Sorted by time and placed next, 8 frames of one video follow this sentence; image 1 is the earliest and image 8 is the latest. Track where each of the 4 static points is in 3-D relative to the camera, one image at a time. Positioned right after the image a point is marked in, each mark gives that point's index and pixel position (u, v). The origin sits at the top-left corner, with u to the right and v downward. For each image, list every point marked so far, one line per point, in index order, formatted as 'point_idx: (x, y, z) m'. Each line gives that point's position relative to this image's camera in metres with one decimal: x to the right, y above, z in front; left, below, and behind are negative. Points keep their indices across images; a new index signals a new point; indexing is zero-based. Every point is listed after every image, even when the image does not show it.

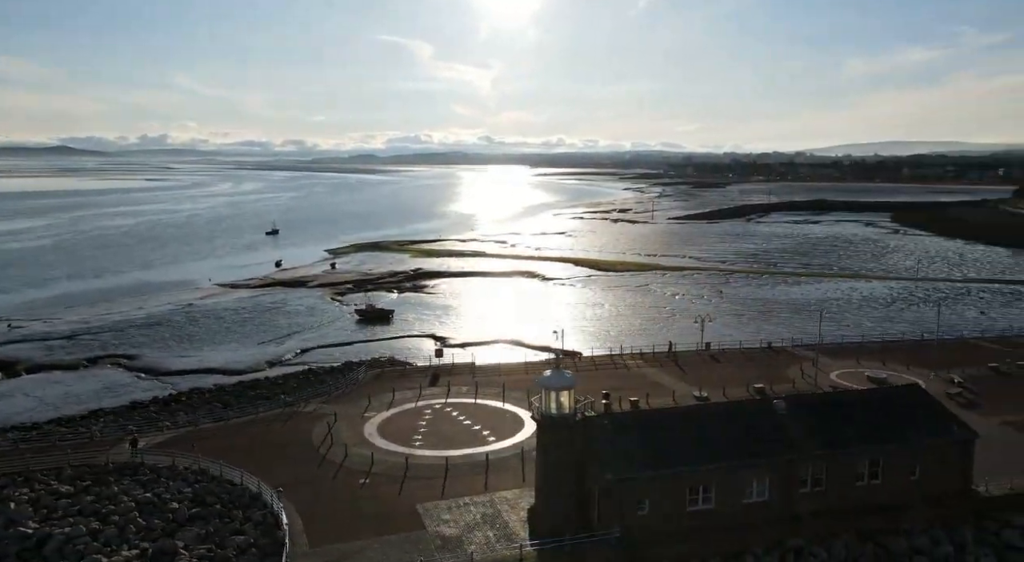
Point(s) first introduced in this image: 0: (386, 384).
0: (-3.1, -2.5, +16.7) m
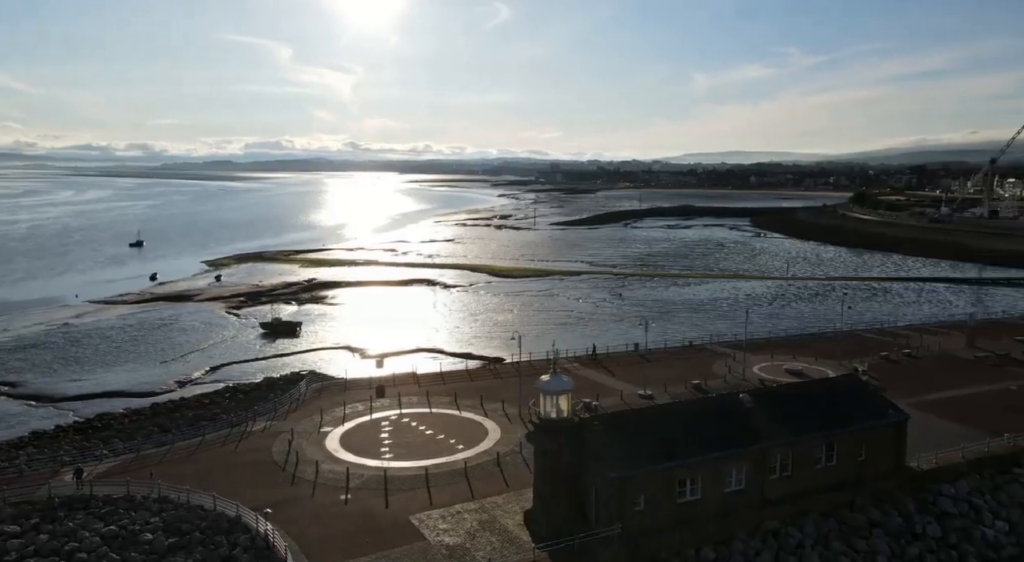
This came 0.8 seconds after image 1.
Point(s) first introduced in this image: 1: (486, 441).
0: (-4.2, -2.7, +16.1) m
1: (-0.5, -3.0, +13.0) m
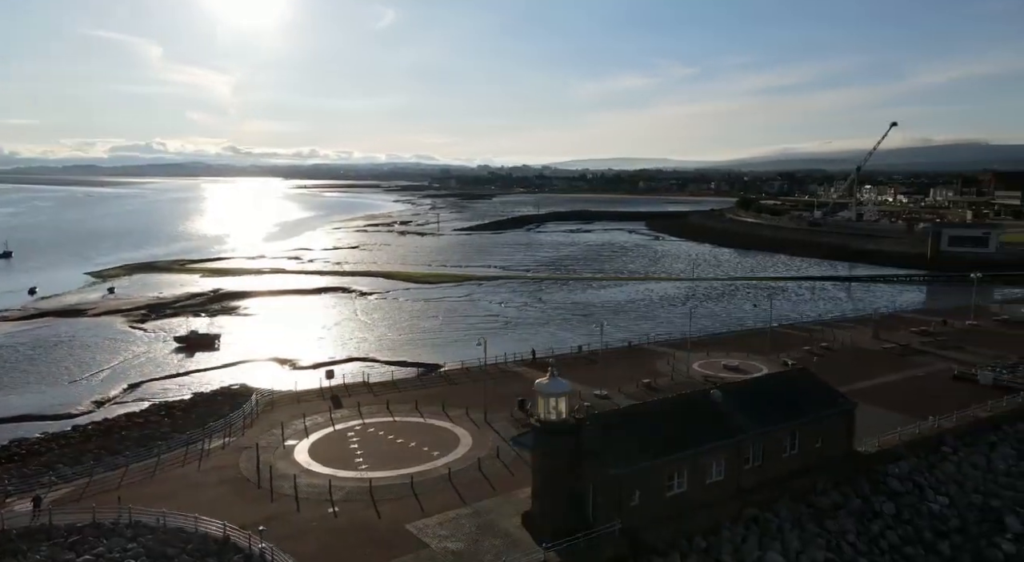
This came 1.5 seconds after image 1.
0: (-5.1, -2.9, +15.6) m
1: (-1.0, -3.1, +13.0) m
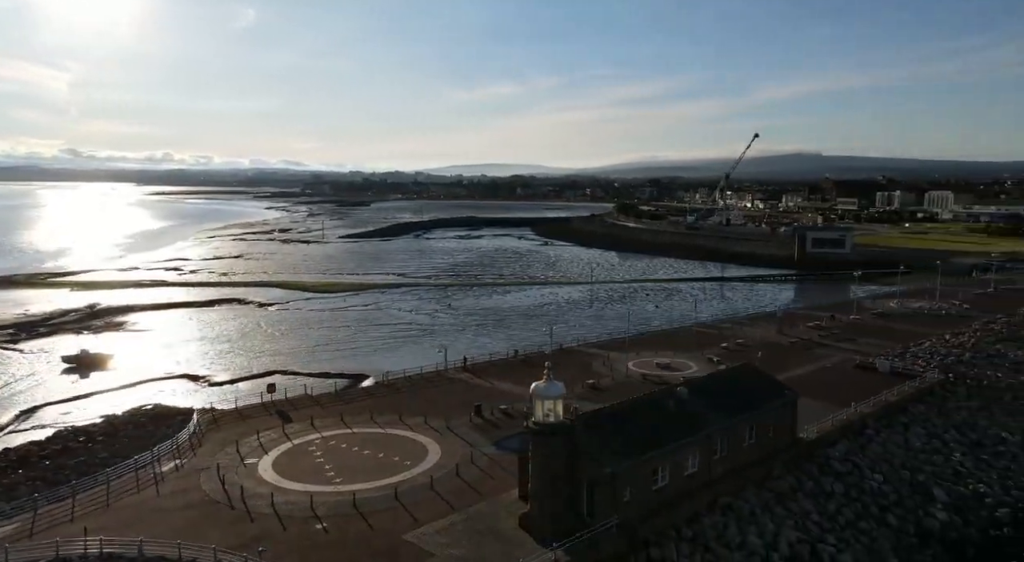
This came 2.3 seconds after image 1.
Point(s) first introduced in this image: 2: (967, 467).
0: (-6.0, -3.1, +14.9) m
1: (-1.5, -3.2, +12.9) m
2: (+9.9, -4.0, +14.9) m
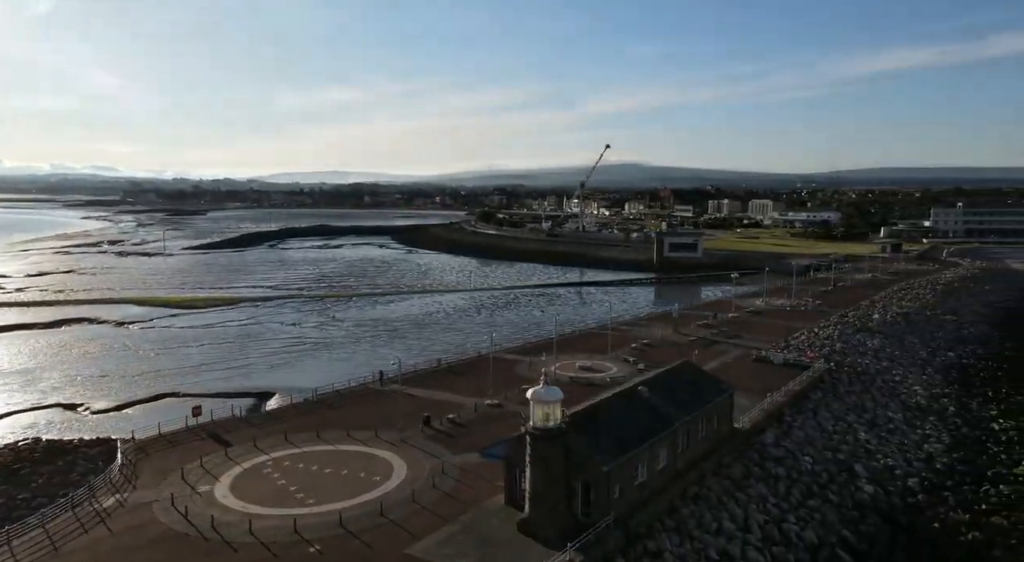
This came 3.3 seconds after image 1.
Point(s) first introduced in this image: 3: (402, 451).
0: (-6.9, -3.5, +13.7) m
1: (-2.1, -3.4, +12.6) m
2: (+8.8, -4.0, +16.6) m
3: (-2.2, -3.4, +13.5) m
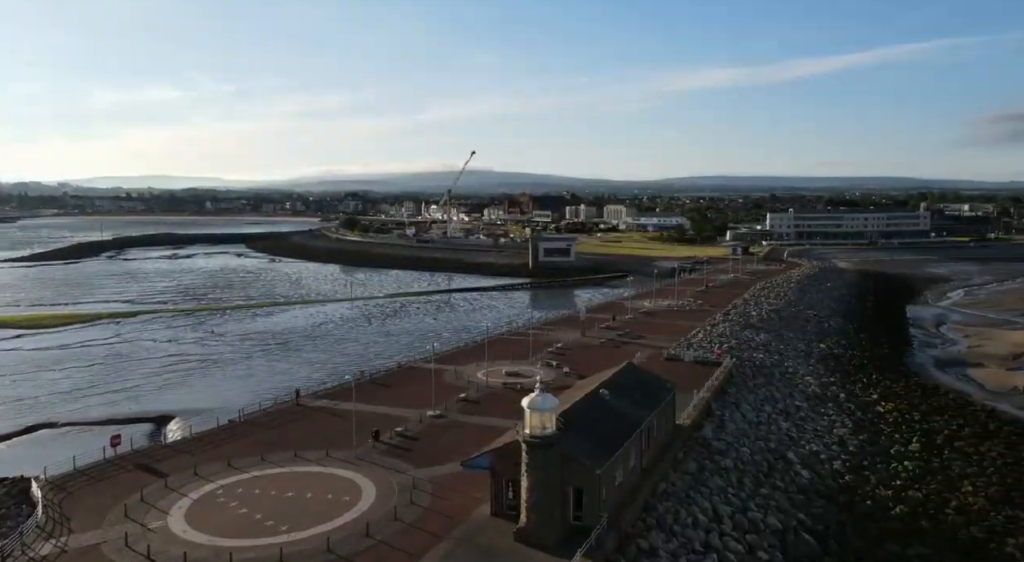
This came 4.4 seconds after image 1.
0: (-7.5, -3.8, +12.4) m
1: (-2.7, -3.6, +12.1) m
2: (+7.4, -4.0, +18.0) m
3: (-2.8, -3.6, +13.0) m
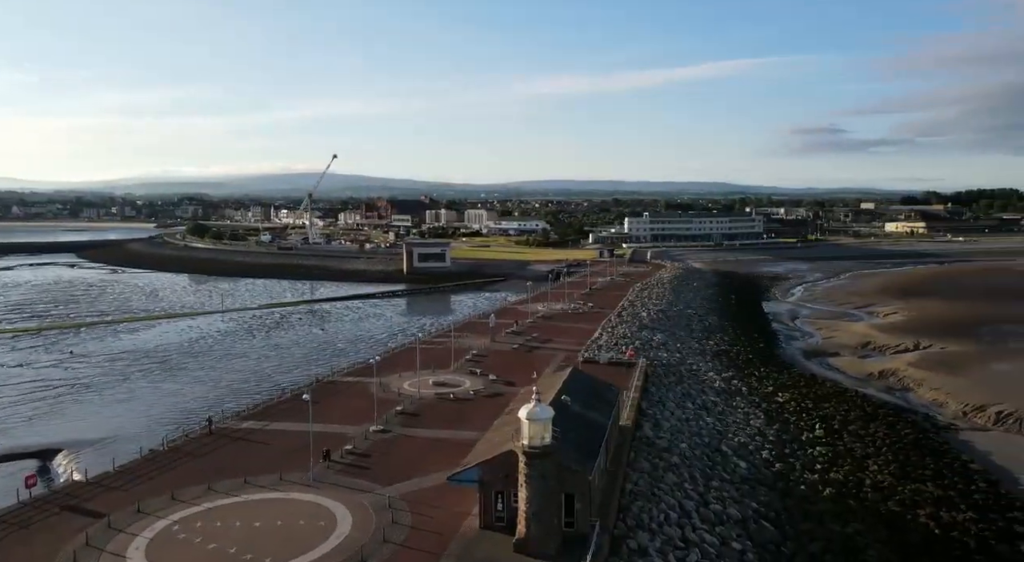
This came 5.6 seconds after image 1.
0: (-7.9, -4.1, +11.1) m
1: (-3.1, -3.9, +11.7) m
2: (+5.8, -4.1, +19.3) m
3: (-3.4, -3.8, +12.5) m
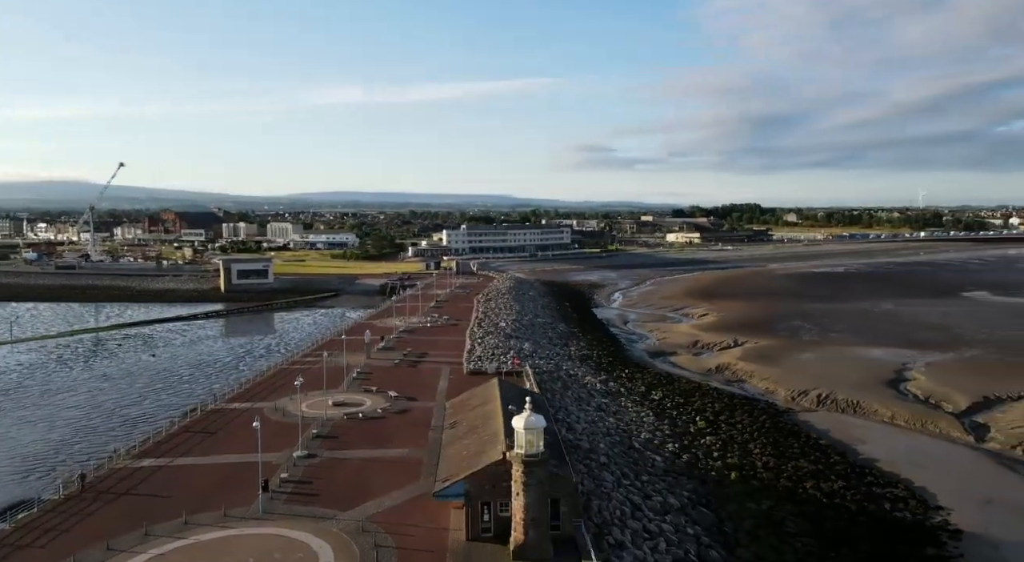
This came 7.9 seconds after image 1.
0: (-8.0, -4.7, +9.6) m
1: (-3.5, -4.3, +11.4) m
2: (+3.3, -4.4, +20.8) m
3: (-4.0, -4.3, +12.1) m
